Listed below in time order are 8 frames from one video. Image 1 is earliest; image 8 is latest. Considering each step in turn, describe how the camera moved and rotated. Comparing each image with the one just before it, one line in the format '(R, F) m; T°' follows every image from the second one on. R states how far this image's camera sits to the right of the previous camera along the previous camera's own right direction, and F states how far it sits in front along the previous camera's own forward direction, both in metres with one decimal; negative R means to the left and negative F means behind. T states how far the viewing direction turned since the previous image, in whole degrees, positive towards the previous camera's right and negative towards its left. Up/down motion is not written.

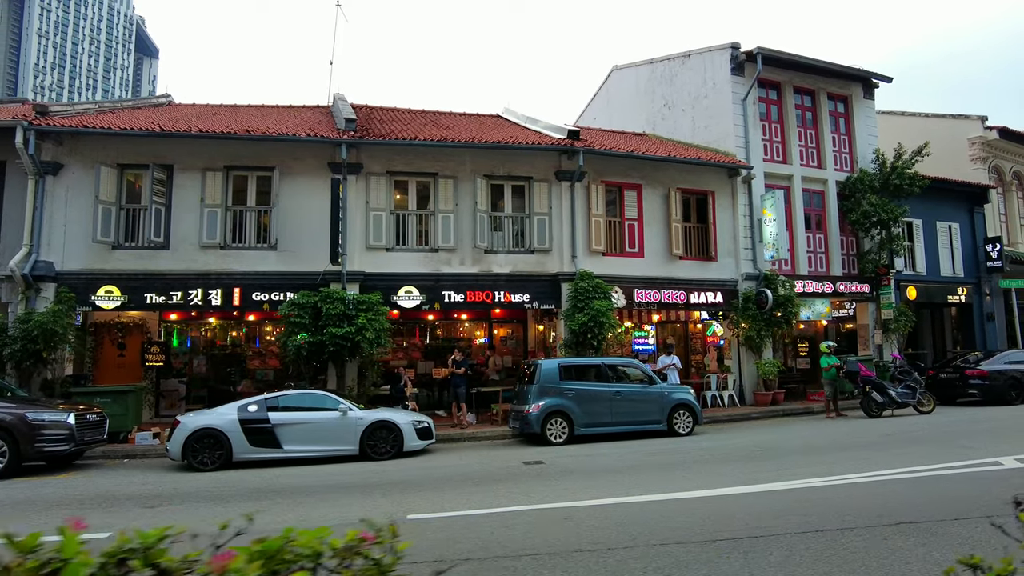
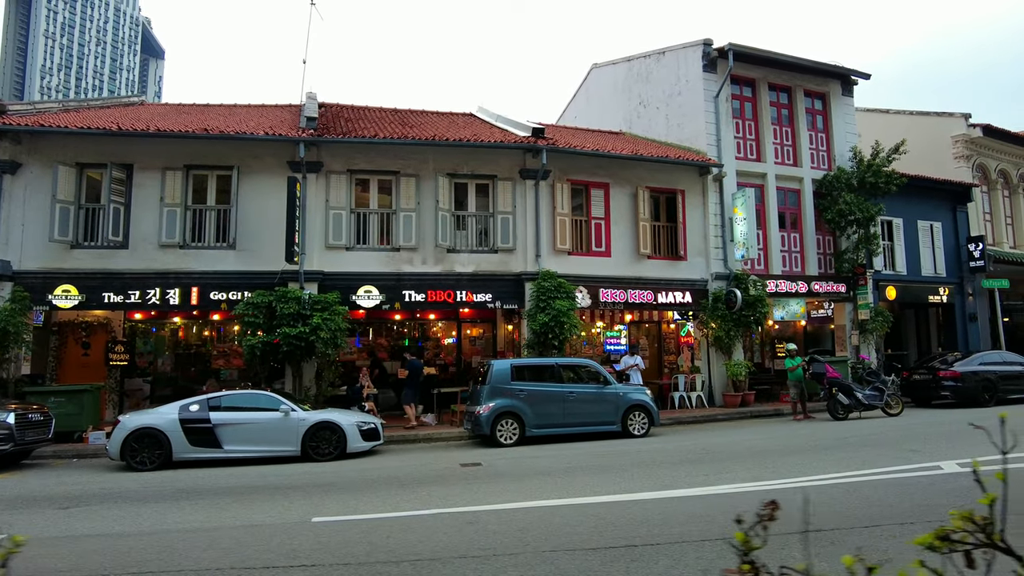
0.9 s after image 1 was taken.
(+1.1, +0.2) m; -1°
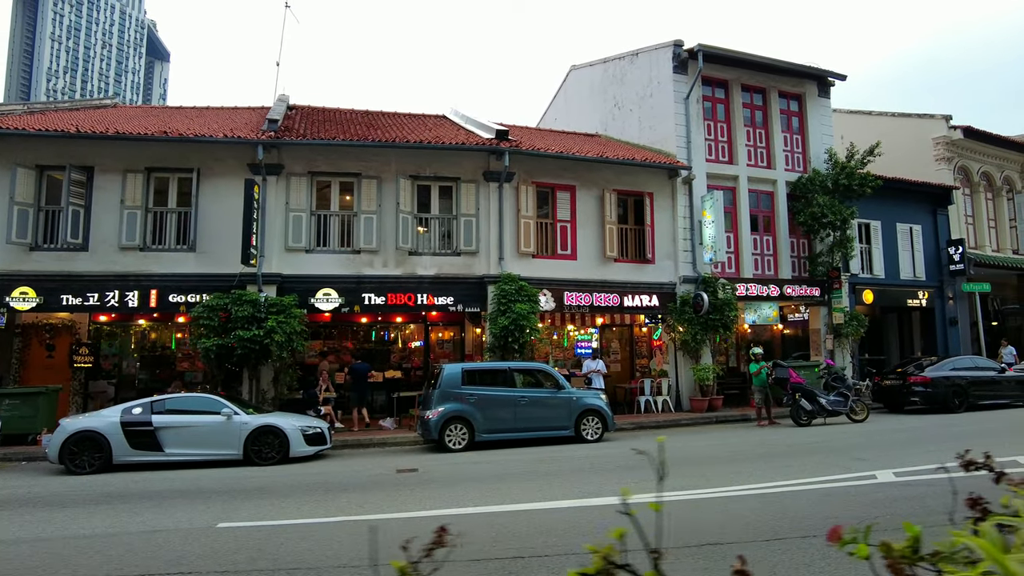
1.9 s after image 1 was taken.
(+1.1, +0.1) m; -1°
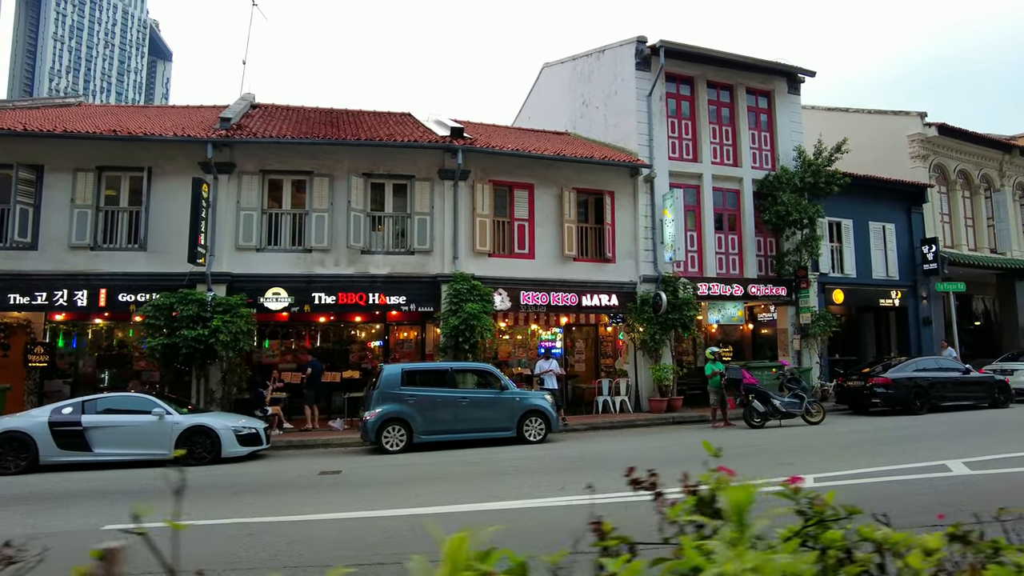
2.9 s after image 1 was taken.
(+1.3, +0.2) m; -1°
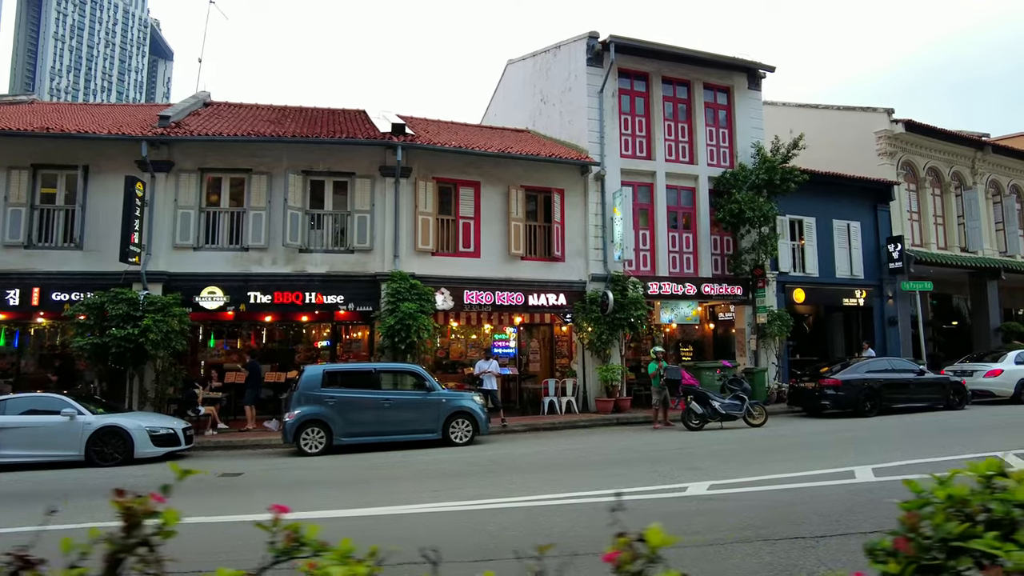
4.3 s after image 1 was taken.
(+1.6, +0.3) m; -1°
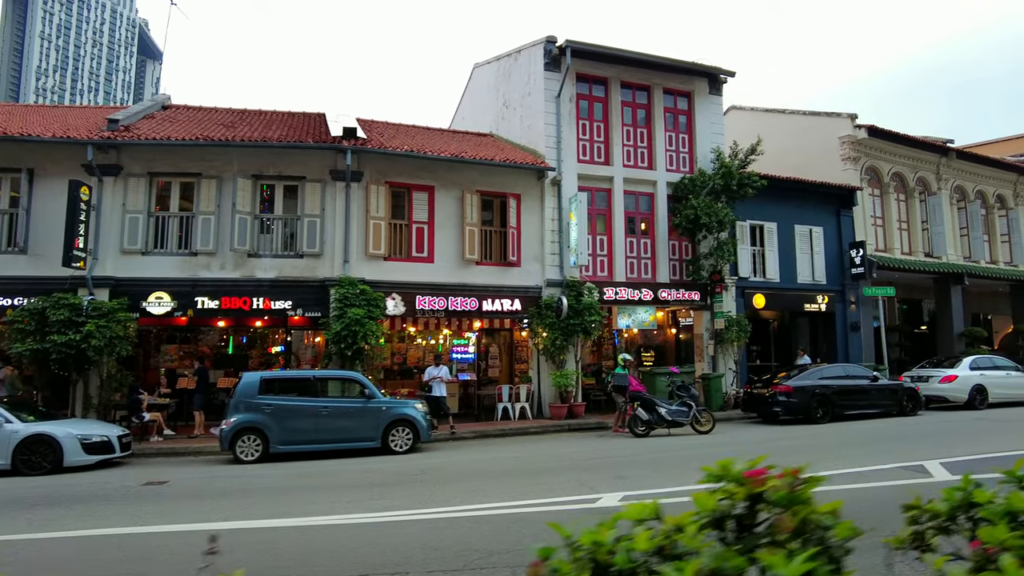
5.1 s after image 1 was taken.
(+1.0, +0.1) m; +1°
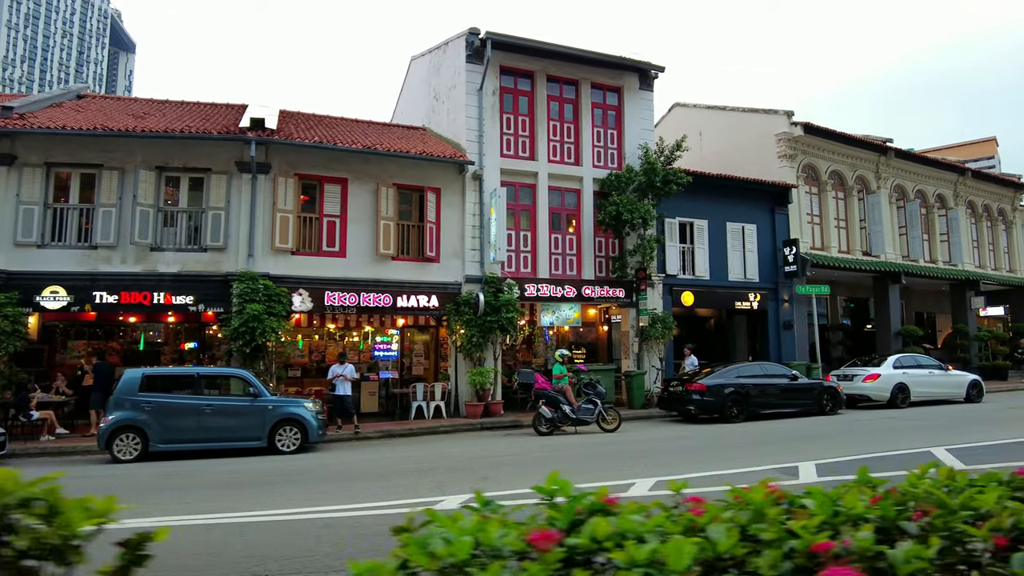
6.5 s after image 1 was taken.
(+1.8, +0.3) m; +1°
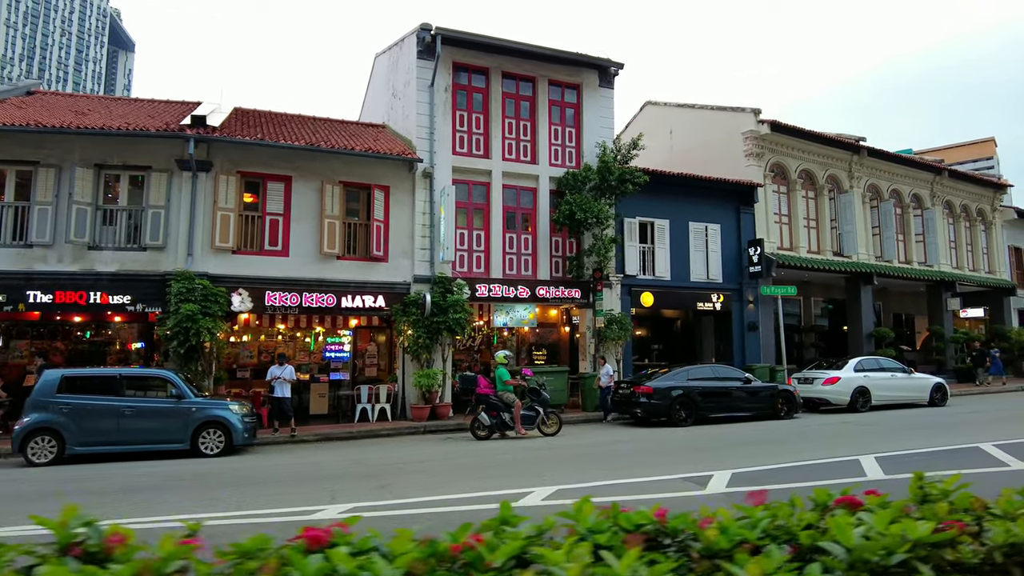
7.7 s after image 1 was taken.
(+1.4, +0.3) m; 0°
